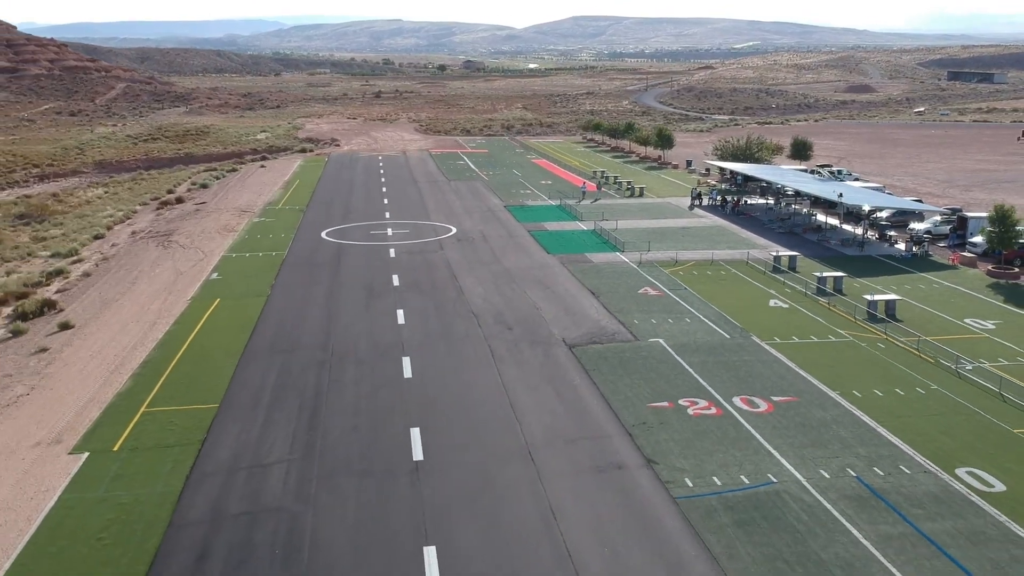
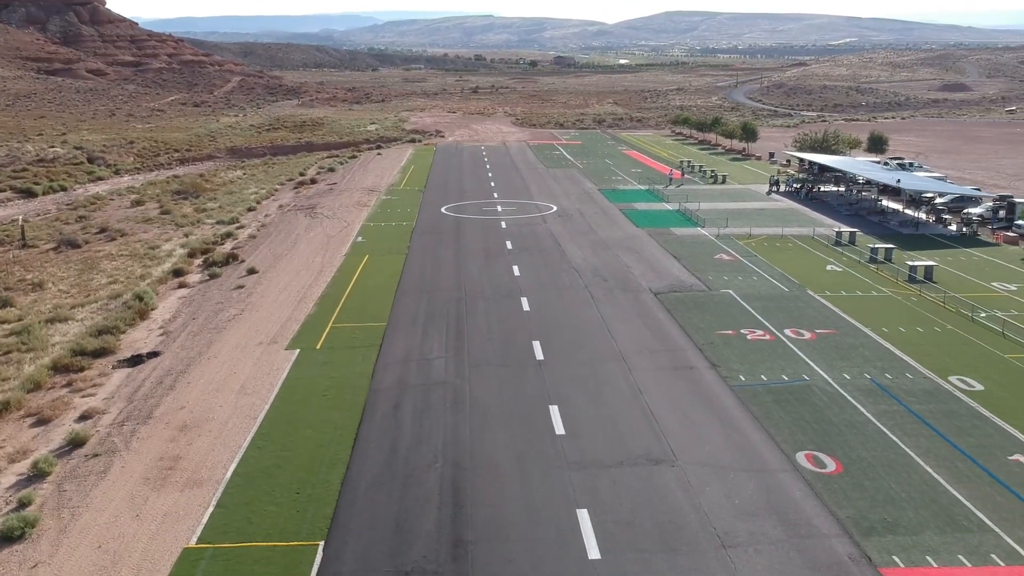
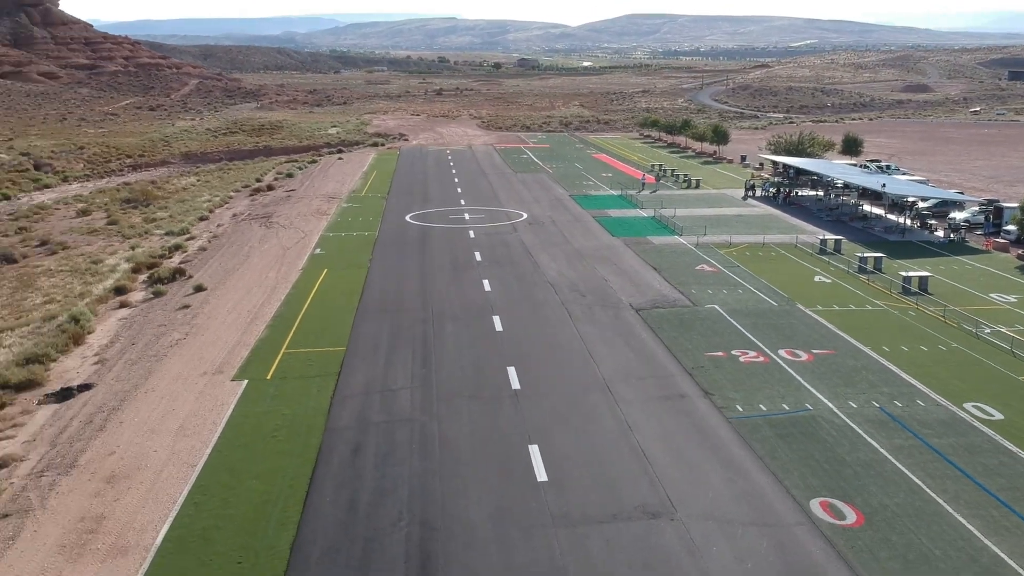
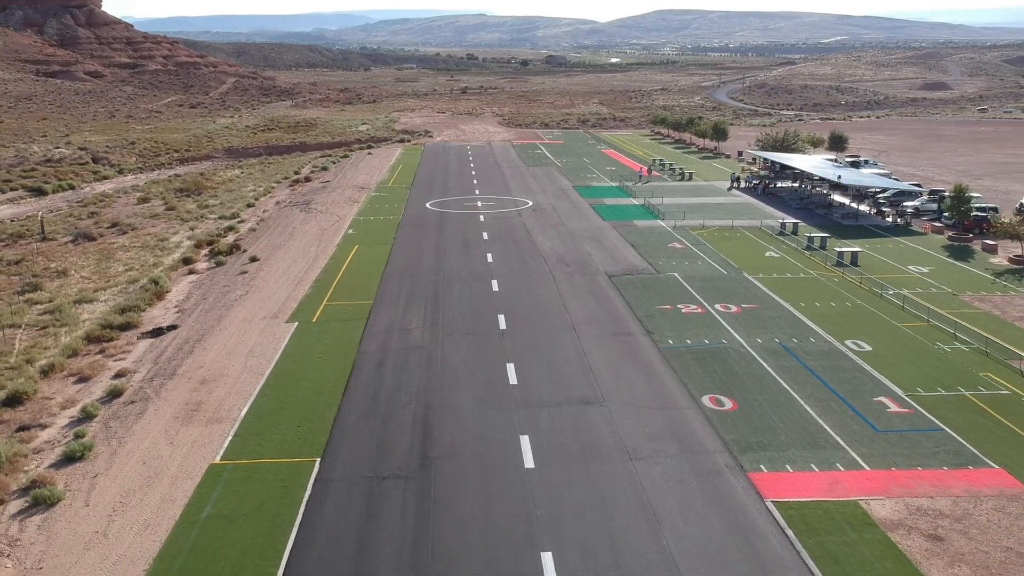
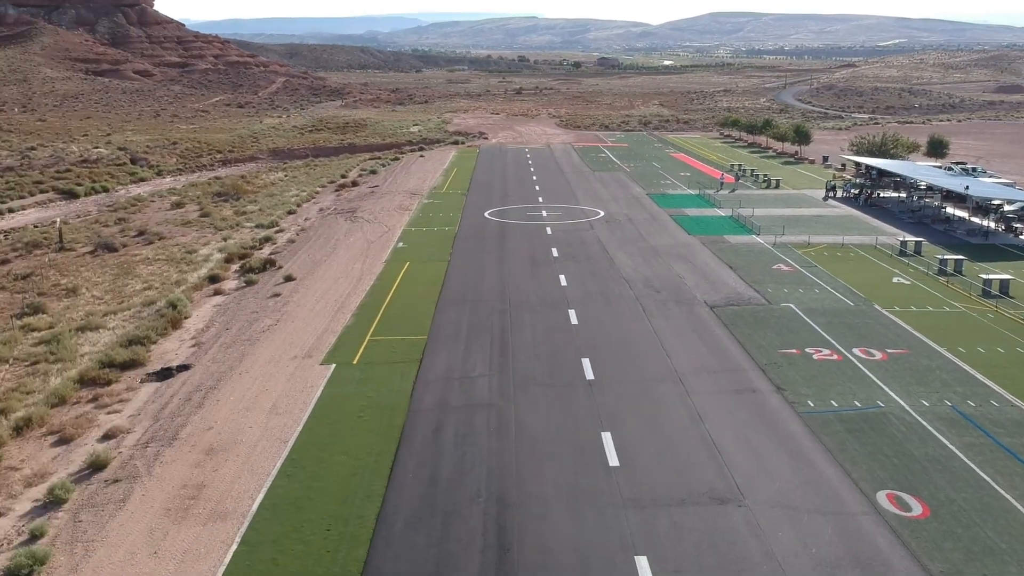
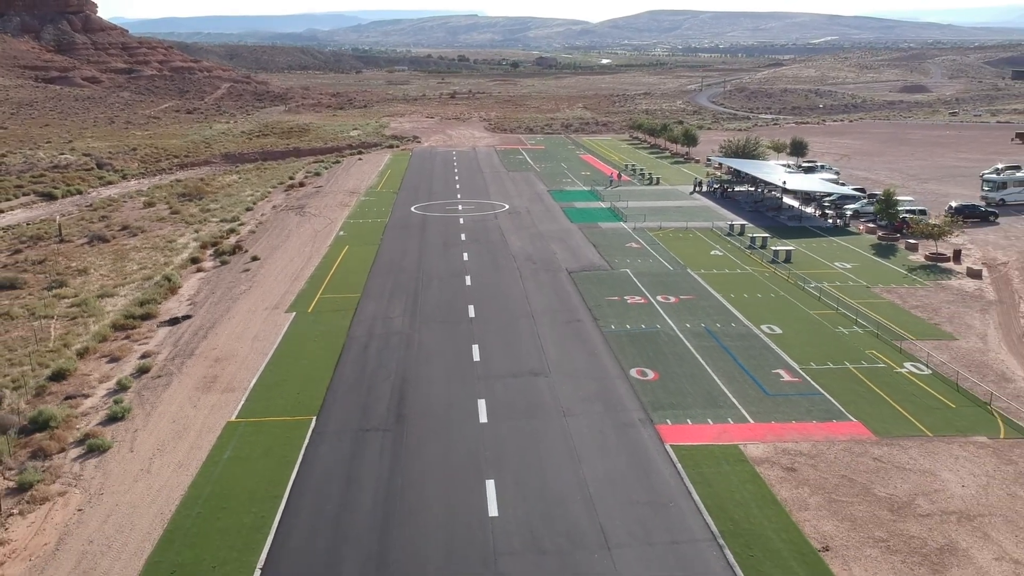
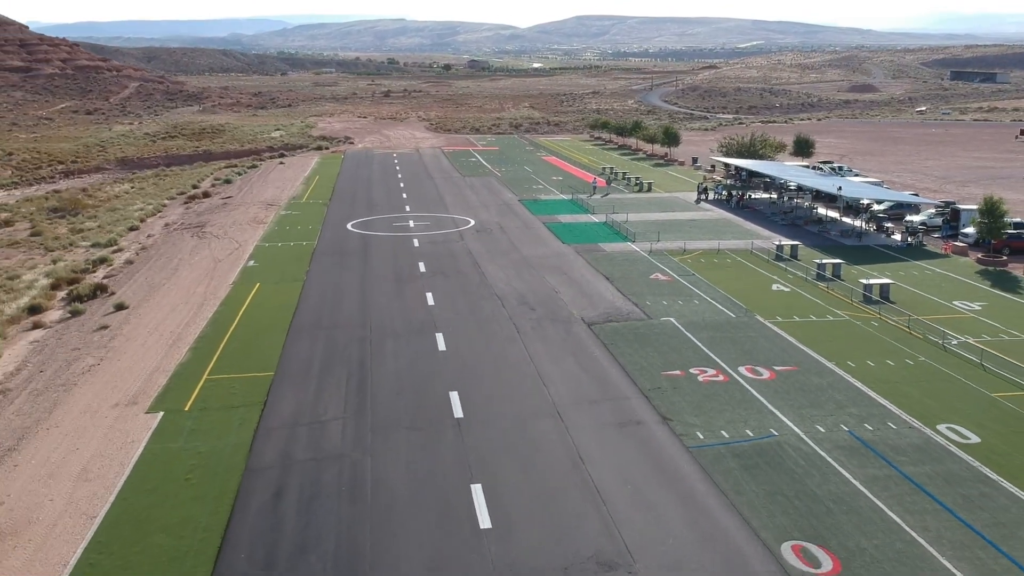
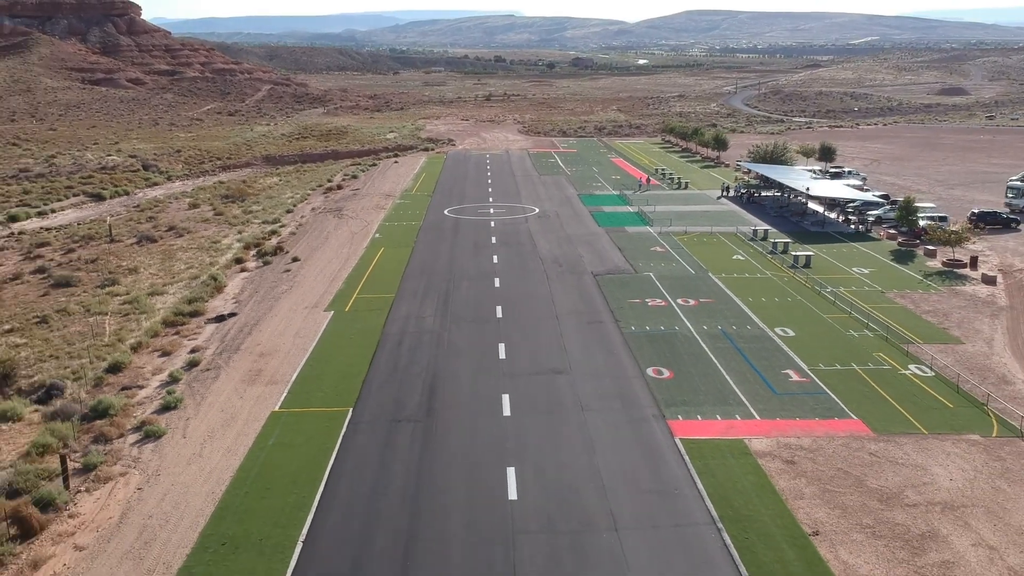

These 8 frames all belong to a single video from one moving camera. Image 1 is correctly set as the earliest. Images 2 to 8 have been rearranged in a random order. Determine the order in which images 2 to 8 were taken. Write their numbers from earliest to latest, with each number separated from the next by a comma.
7, 3, 5, 2, 4, 6, 8
